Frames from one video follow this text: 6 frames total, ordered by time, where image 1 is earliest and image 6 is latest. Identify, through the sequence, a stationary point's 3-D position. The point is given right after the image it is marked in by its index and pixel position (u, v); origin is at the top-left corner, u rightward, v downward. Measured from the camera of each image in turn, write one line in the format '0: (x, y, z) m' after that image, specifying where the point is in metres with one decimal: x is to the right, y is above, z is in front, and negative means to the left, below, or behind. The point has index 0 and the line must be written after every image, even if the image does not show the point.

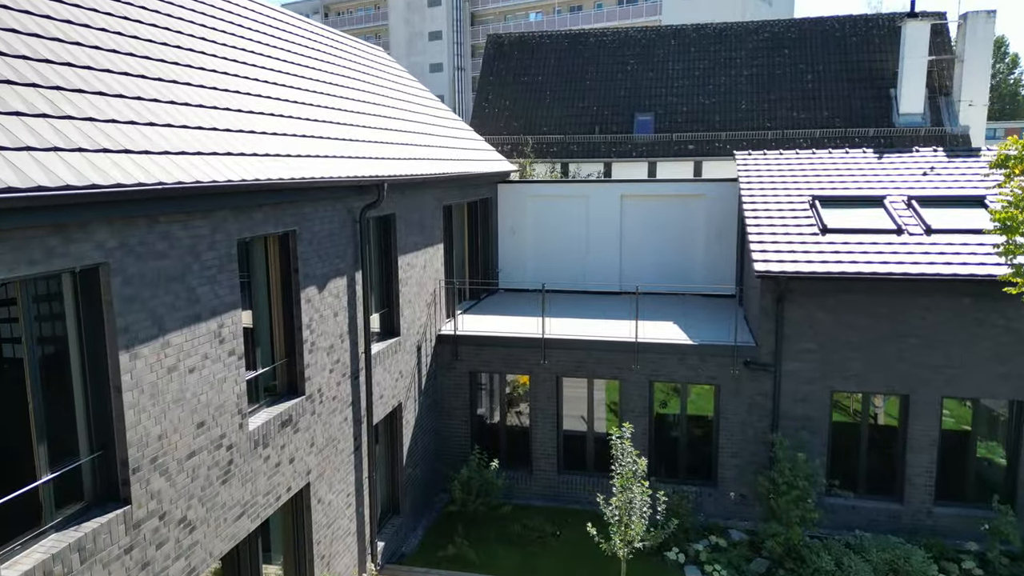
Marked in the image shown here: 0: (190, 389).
0: (-2.3, -0.7, +5.2) m
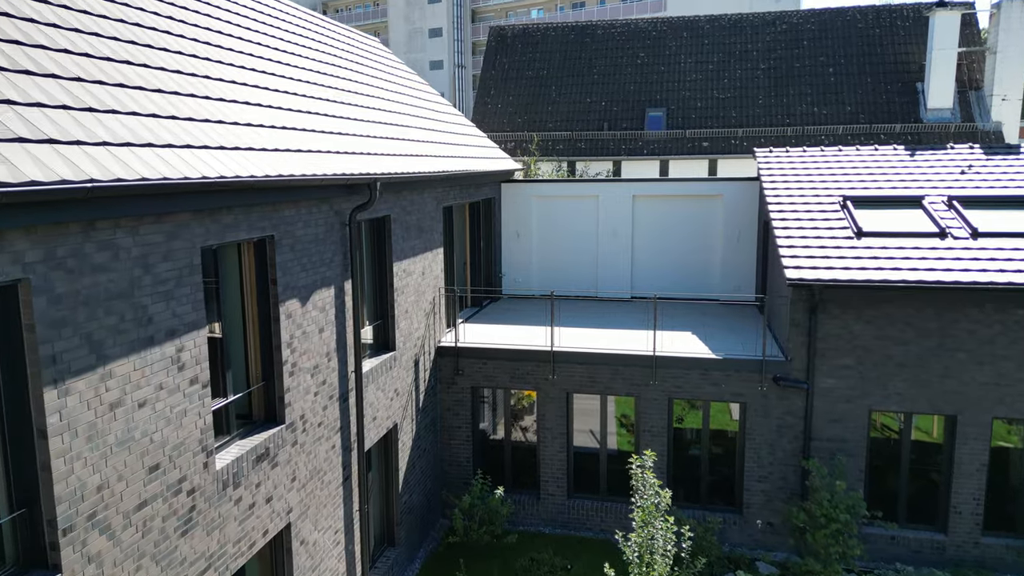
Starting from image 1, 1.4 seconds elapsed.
0: (-2.2, -0.8, +4.4) m
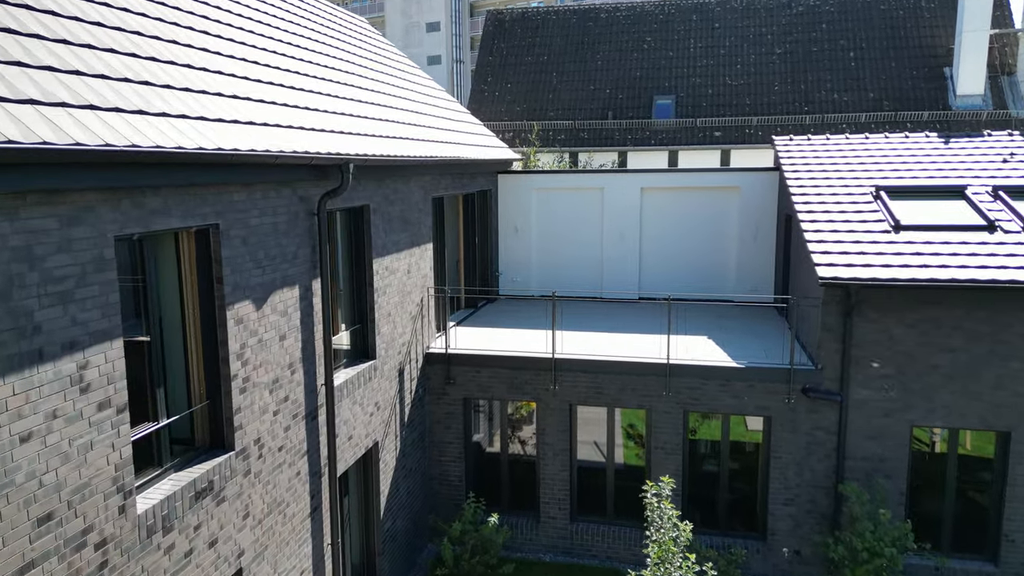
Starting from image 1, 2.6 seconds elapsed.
0: (-2.3, -0.8, +3.4) m
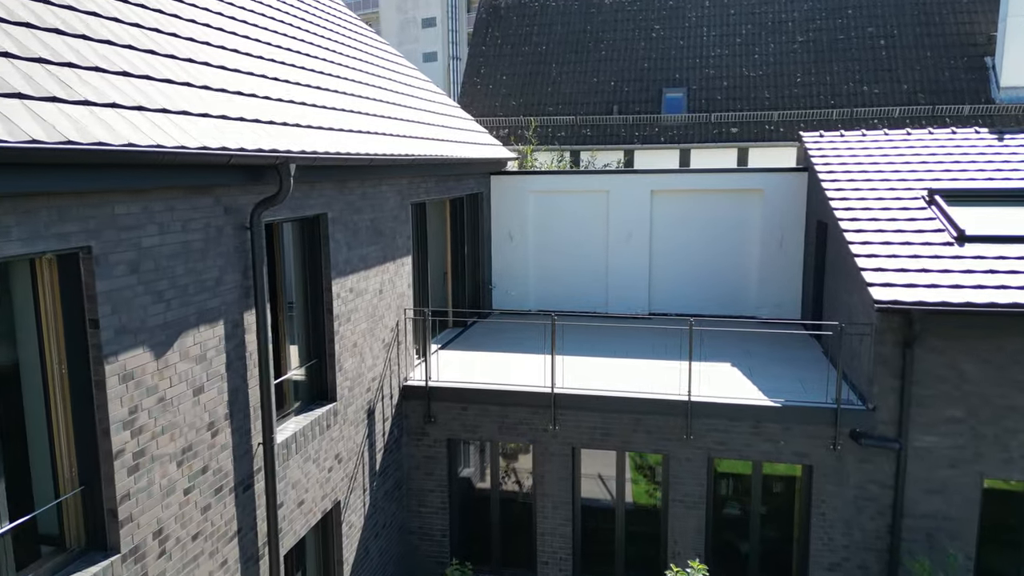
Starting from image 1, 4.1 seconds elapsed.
0: (-2.3, -1.1, +2.1) m
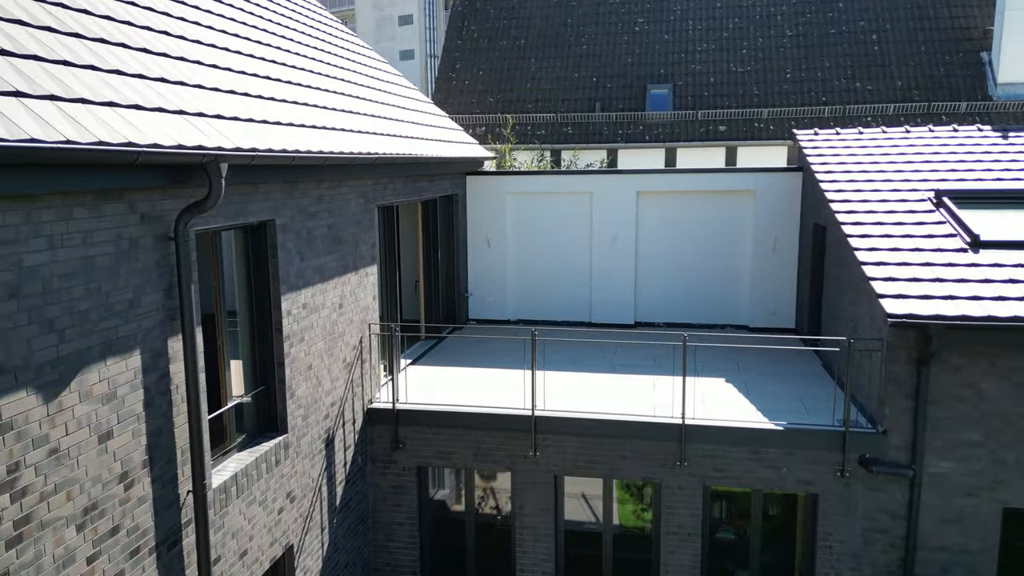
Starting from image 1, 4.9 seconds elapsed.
0: (-2.4, -1.2, +1.3) m
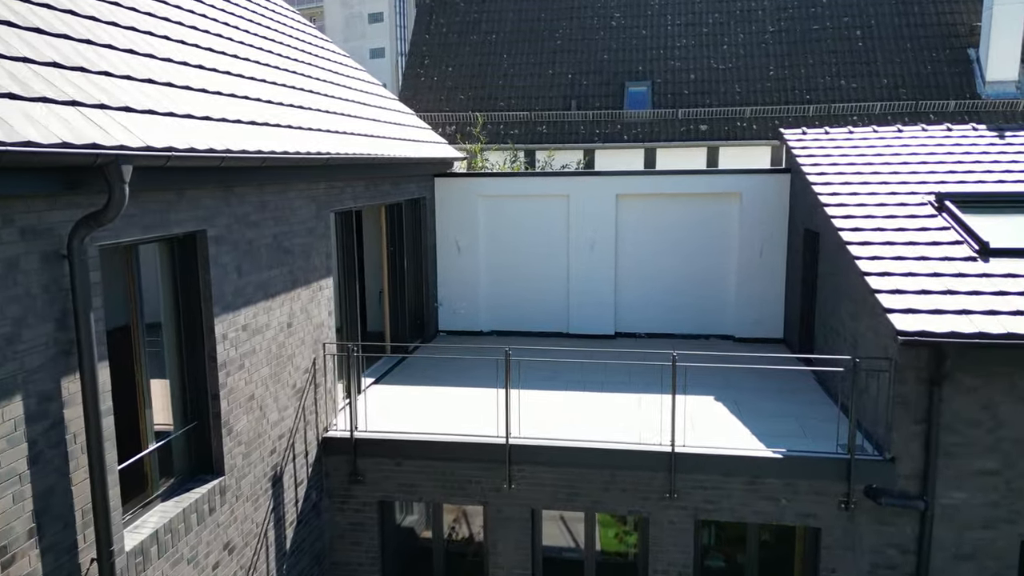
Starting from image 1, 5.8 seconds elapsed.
0: (-2.5, -1.3, +0.6) m
